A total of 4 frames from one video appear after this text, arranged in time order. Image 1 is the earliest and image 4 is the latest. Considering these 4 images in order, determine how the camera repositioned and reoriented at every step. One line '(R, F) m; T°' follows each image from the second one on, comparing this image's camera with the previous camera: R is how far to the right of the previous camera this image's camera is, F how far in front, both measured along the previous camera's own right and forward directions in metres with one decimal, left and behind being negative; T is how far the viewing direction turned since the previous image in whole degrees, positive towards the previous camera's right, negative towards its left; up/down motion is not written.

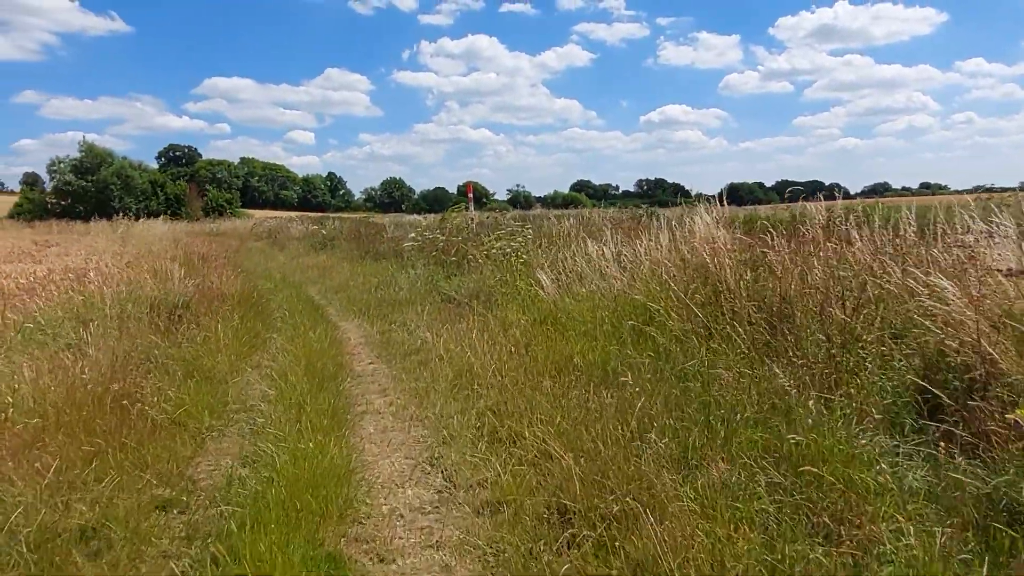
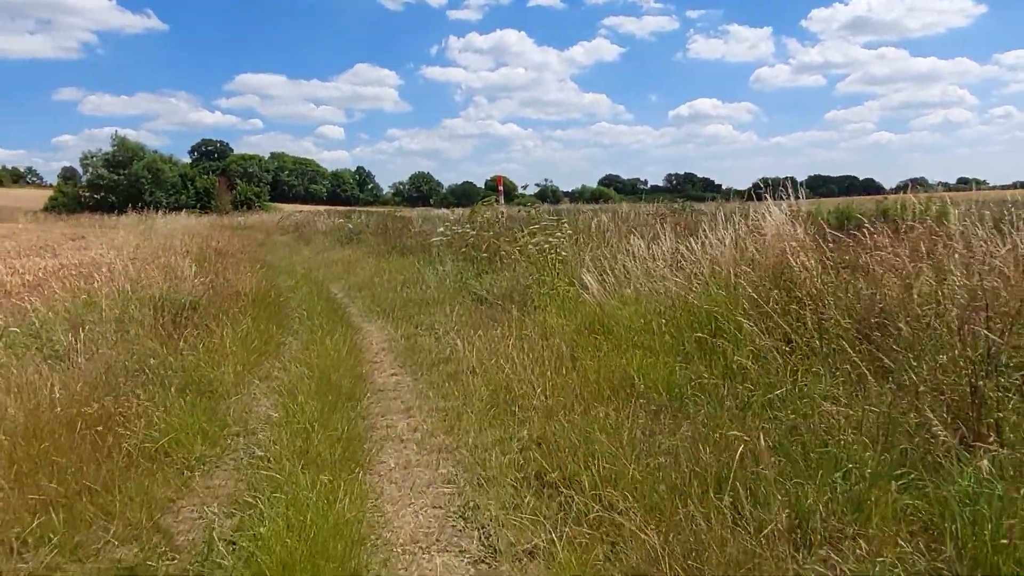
(-0.1, +0.7) m; -2°
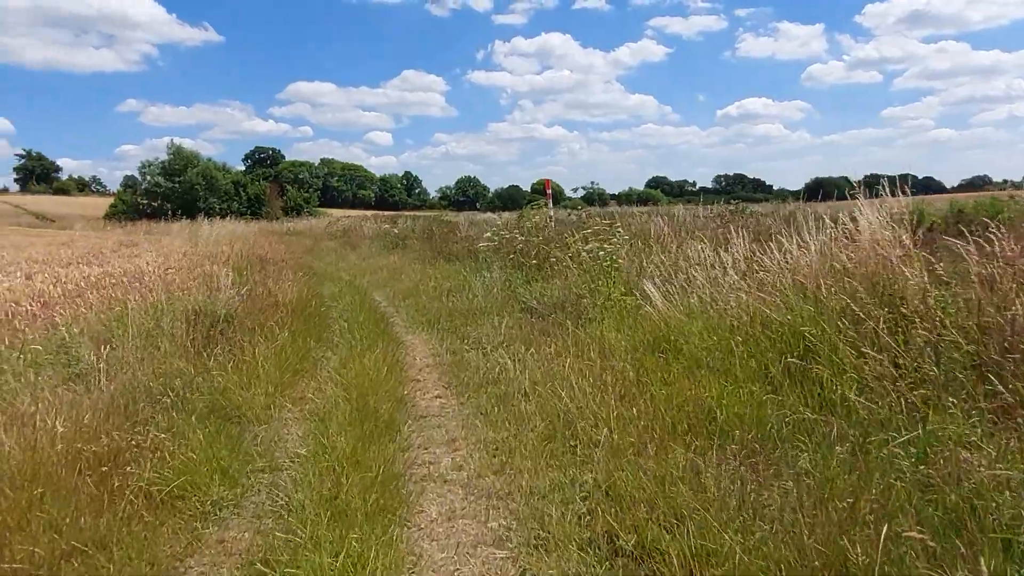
(-0.1, +0.5) m; -4°
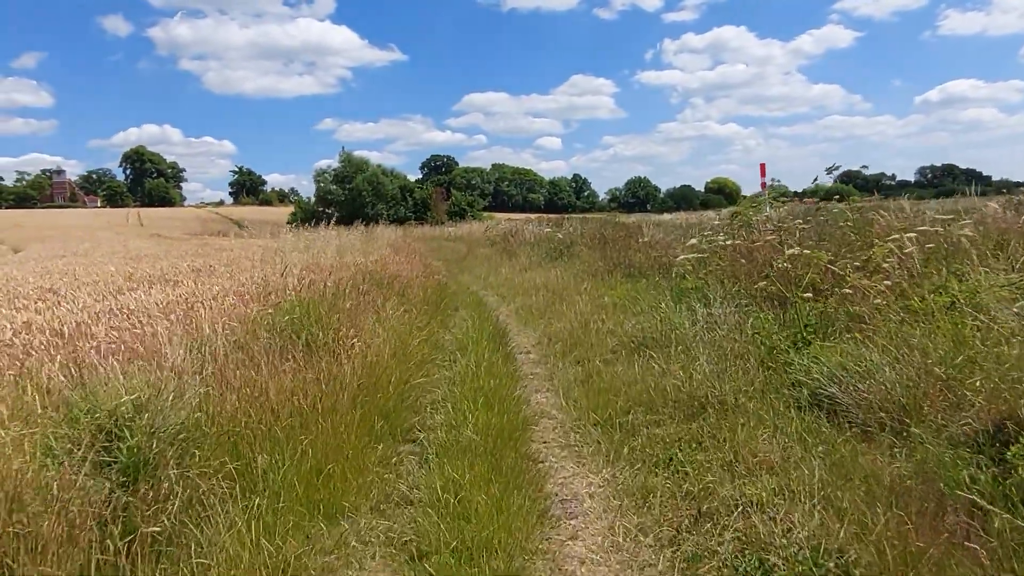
(-0.5, +3.7) m; -14°
